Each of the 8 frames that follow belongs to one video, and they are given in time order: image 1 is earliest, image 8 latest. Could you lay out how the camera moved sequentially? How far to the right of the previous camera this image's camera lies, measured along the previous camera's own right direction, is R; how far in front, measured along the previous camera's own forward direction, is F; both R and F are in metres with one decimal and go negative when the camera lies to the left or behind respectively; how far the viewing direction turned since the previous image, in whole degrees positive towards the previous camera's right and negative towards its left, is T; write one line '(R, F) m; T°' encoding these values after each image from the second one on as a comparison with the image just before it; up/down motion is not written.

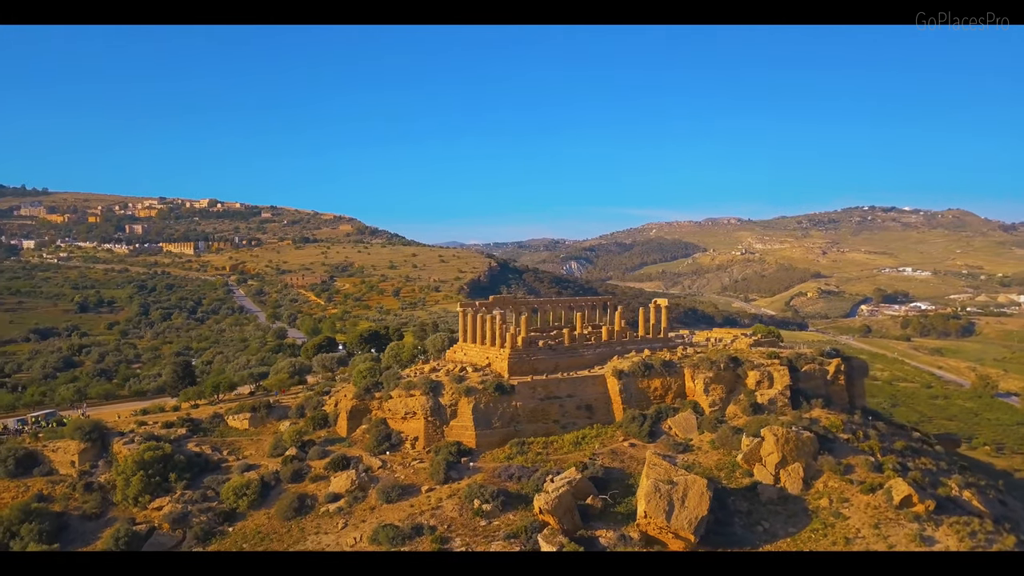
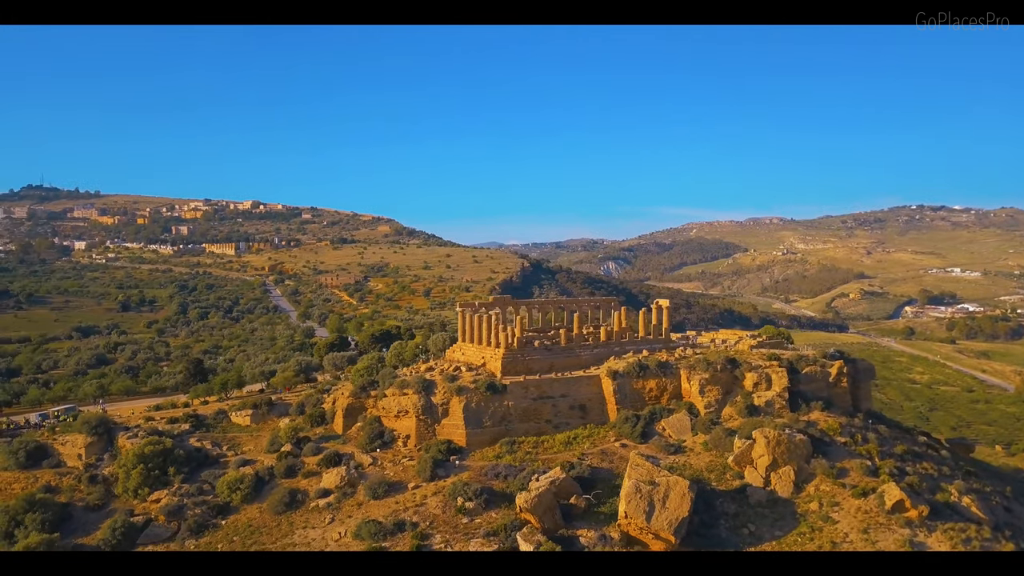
(+1.4, -0.1) m; -3°
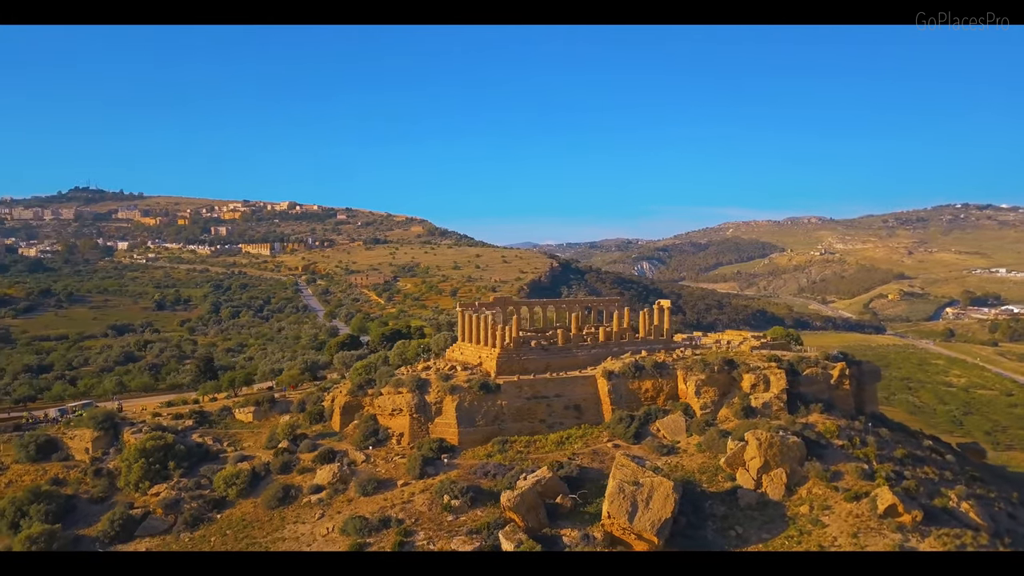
(+1.2, -0.1) m; -3°
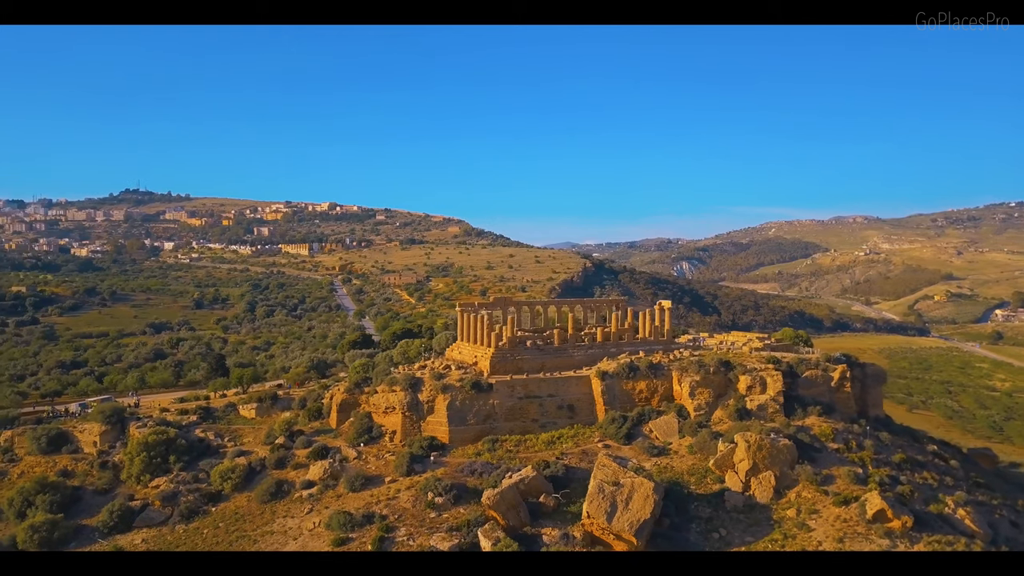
(+1.4, -0.1) m; -3°
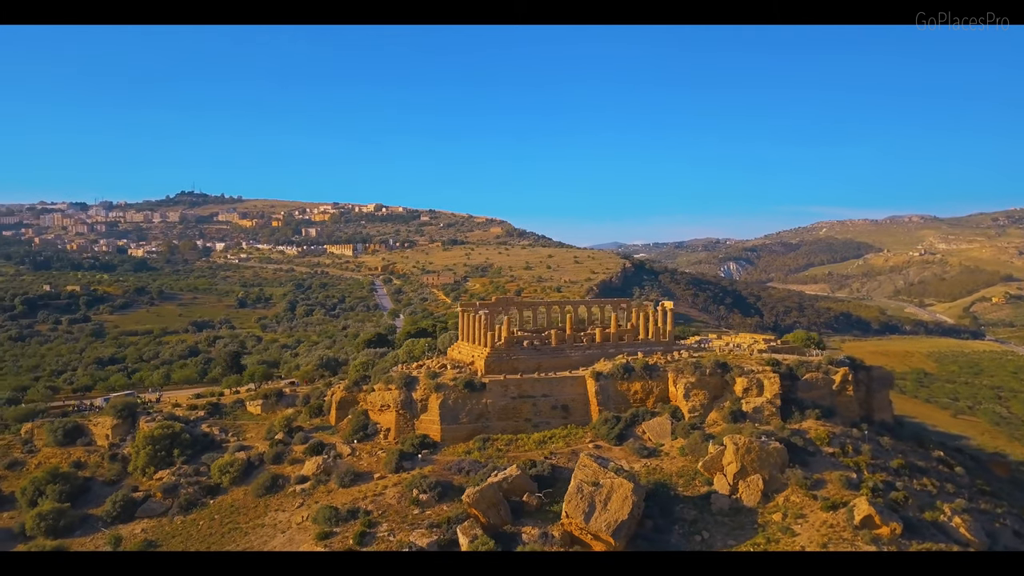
(+1.6, -0.1) m; -3°
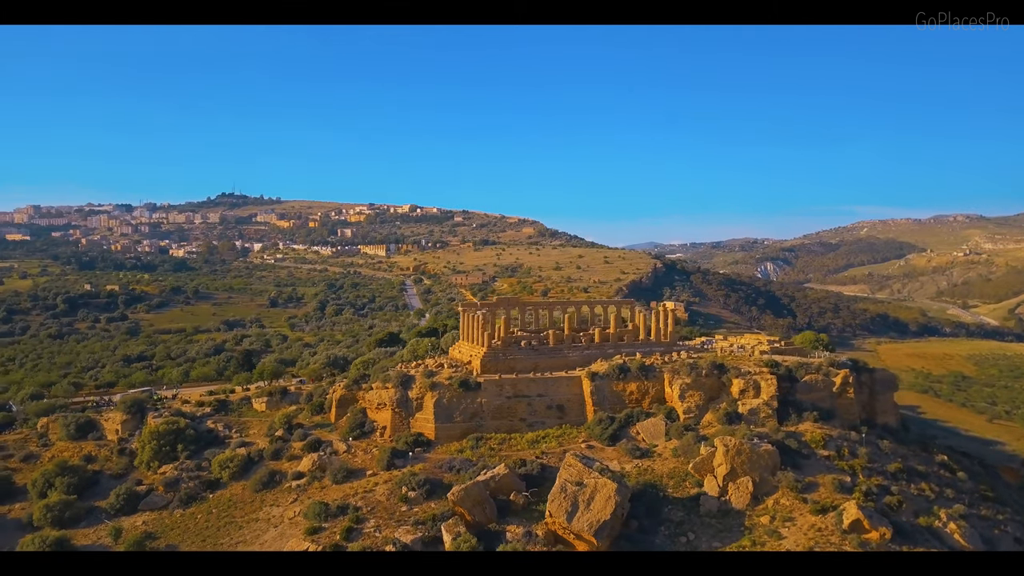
(+1.2, -0.1) m; -3°
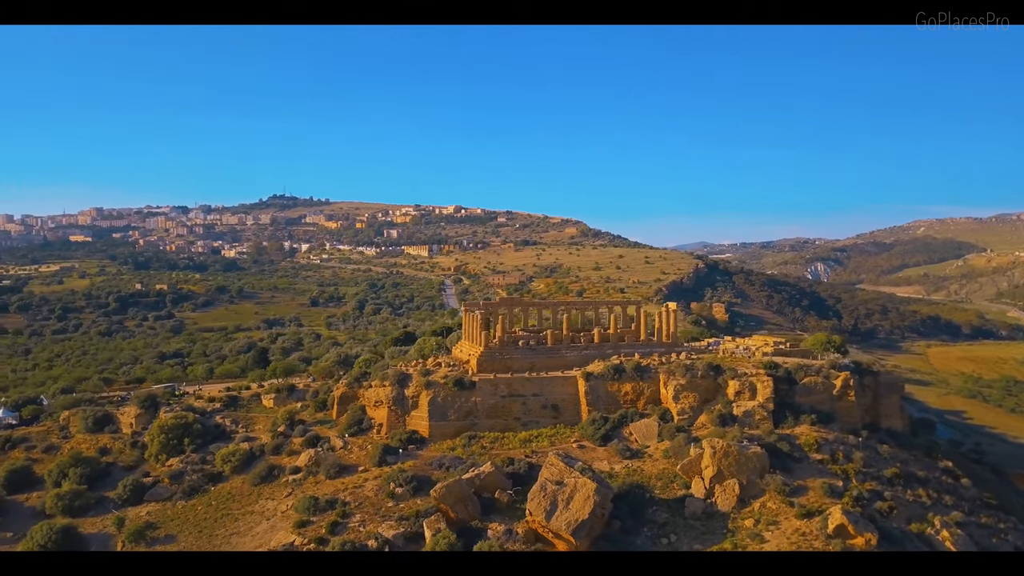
(+1.5, -0.1) m; -3°
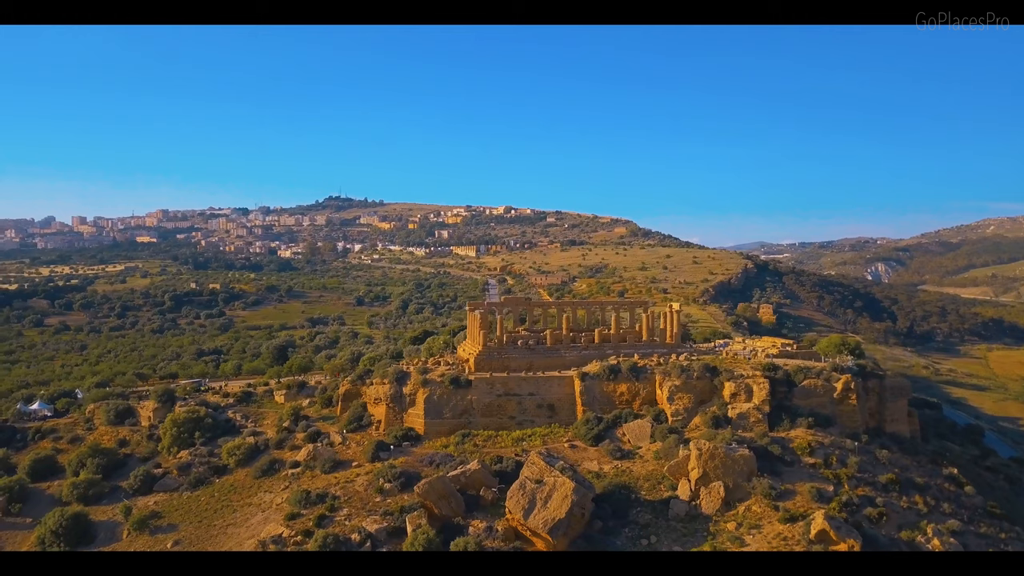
(+1.7, -0.1) m; -4°
